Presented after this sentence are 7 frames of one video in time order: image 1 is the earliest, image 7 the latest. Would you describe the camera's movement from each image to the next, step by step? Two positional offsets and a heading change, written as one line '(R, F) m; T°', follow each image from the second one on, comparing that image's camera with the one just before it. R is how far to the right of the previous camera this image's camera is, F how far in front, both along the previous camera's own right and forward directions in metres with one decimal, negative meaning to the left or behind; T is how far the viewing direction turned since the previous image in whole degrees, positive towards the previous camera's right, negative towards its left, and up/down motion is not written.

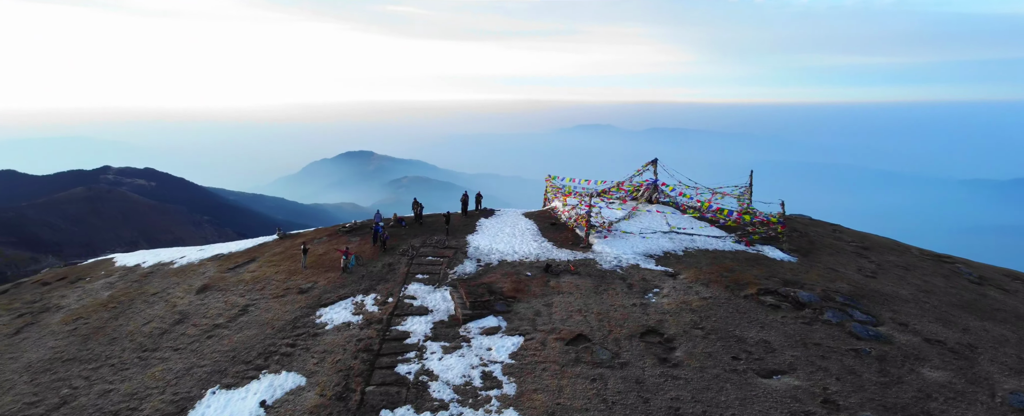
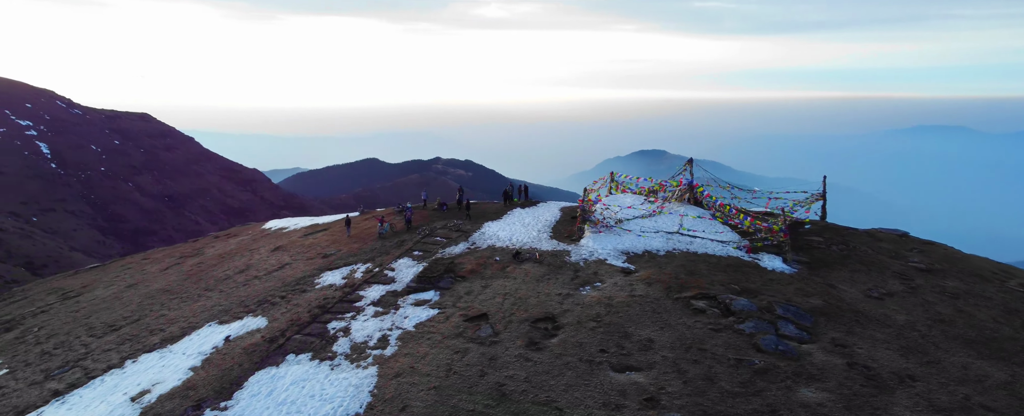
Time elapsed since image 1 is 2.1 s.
(+10.5, +0.4) m; -17°
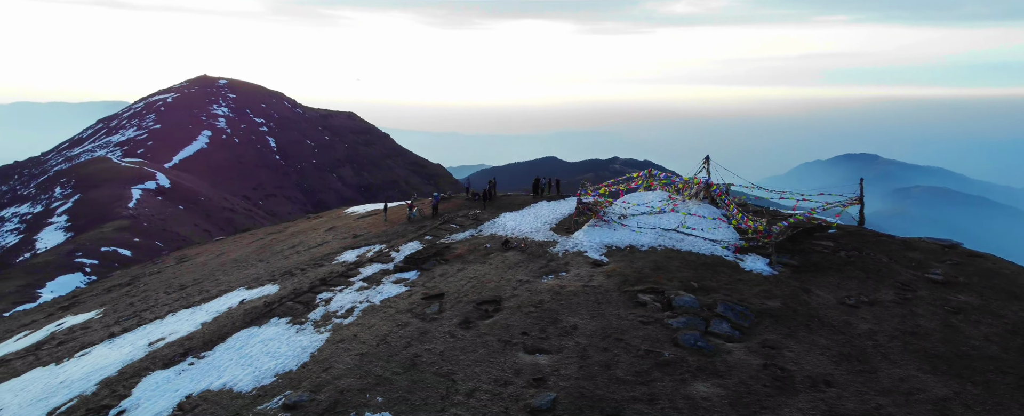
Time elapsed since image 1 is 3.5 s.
(+6.2, -0.6) m; -10°
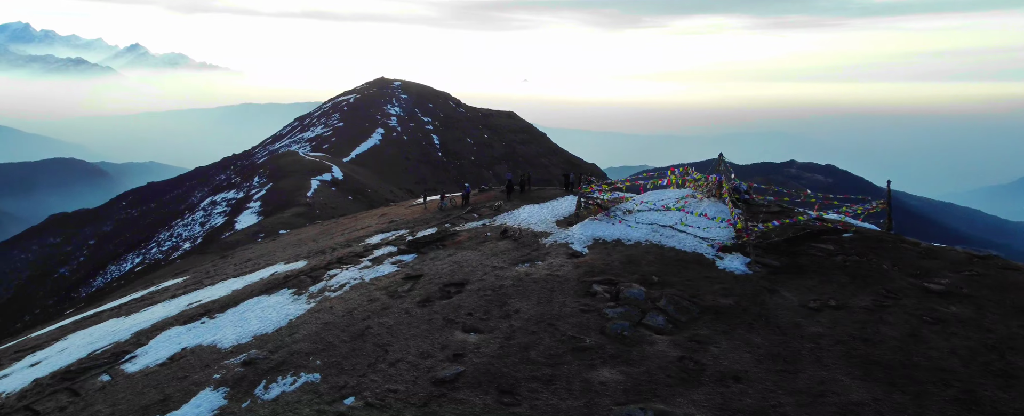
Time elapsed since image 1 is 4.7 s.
(+5.5, -0.9) m; -9°
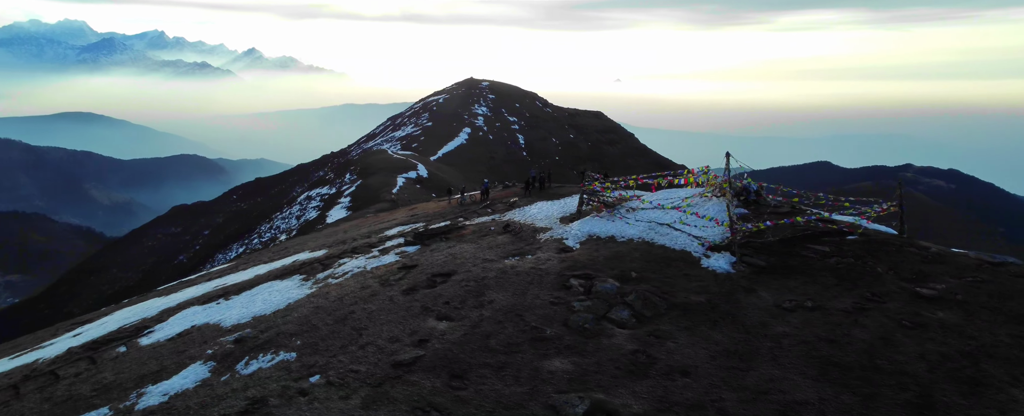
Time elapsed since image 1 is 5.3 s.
(+3.1, -0.7) m; -5°
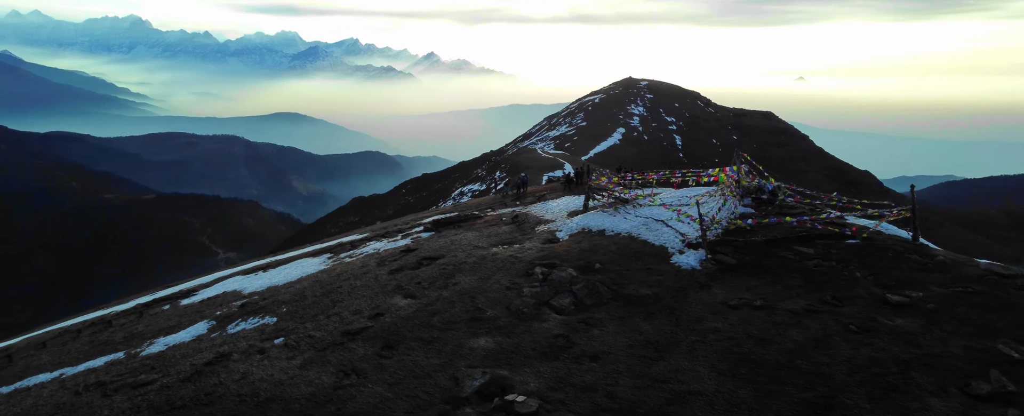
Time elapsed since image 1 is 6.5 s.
(+5.8, -1.3) m; -10°
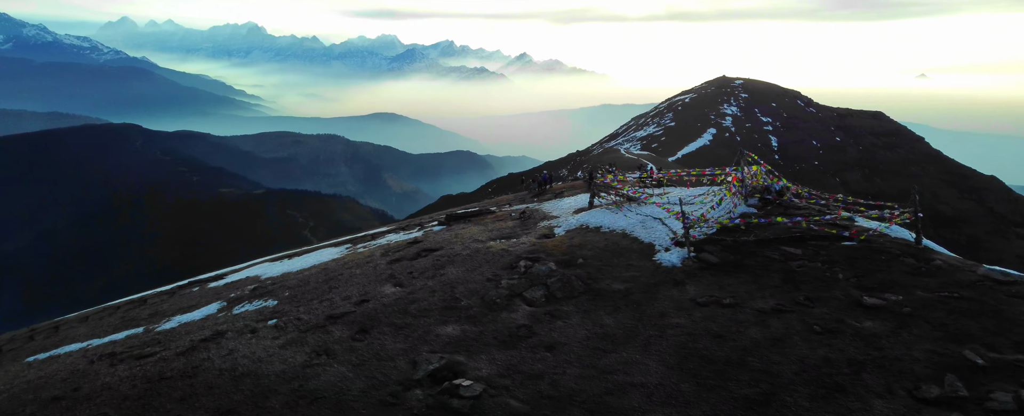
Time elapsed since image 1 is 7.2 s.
(+3.4, -0.9) m; -6°
